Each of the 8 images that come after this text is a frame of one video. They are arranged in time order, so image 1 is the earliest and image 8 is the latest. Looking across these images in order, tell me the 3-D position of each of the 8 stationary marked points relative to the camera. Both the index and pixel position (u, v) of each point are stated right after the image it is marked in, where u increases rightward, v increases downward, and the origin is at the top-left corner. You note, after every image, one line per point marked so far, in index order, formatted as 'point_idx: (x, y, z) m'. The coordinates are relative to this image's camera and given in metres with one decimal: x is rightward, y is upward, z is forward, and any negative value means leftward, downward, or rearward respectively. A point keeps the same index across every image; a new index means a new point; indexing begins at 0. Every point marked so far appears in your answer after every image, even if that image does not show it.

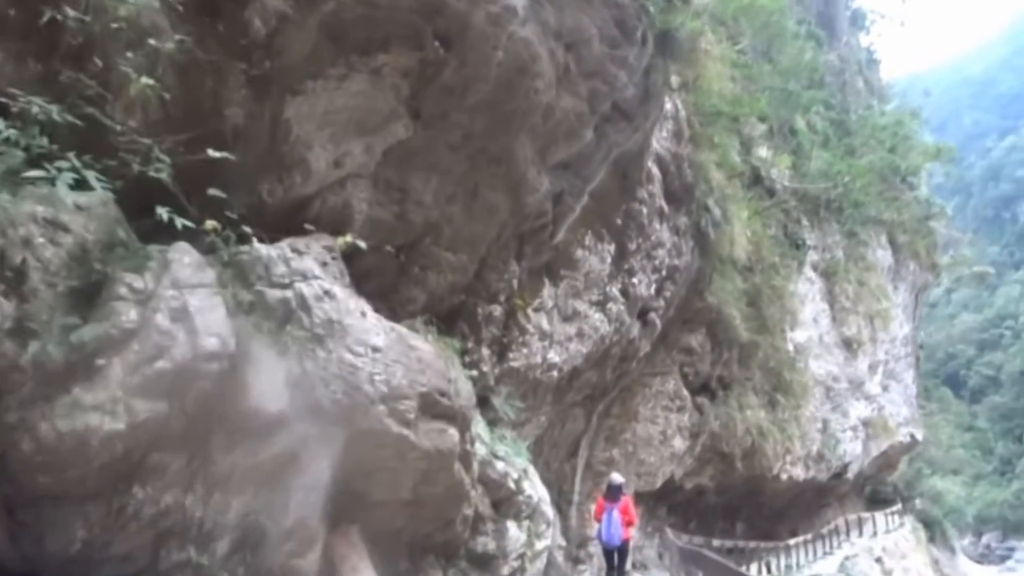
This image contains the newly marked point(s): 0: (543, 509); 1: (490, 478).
0: (+0.5, -3.4, +11.4) m
1: (-0.2, -2.6, +10.2) m
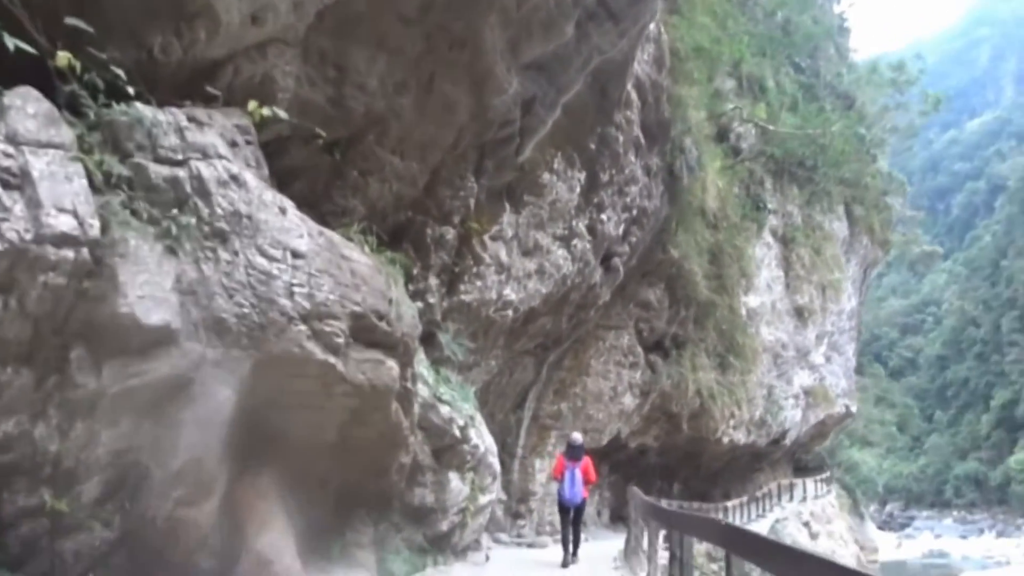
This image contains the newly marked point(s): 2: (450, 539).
0: (-0.3, -2.4, +10.2) m
1: (-0.9, -1.7, +8.9) m
2: (-0.8, -3.2, +9.6) m
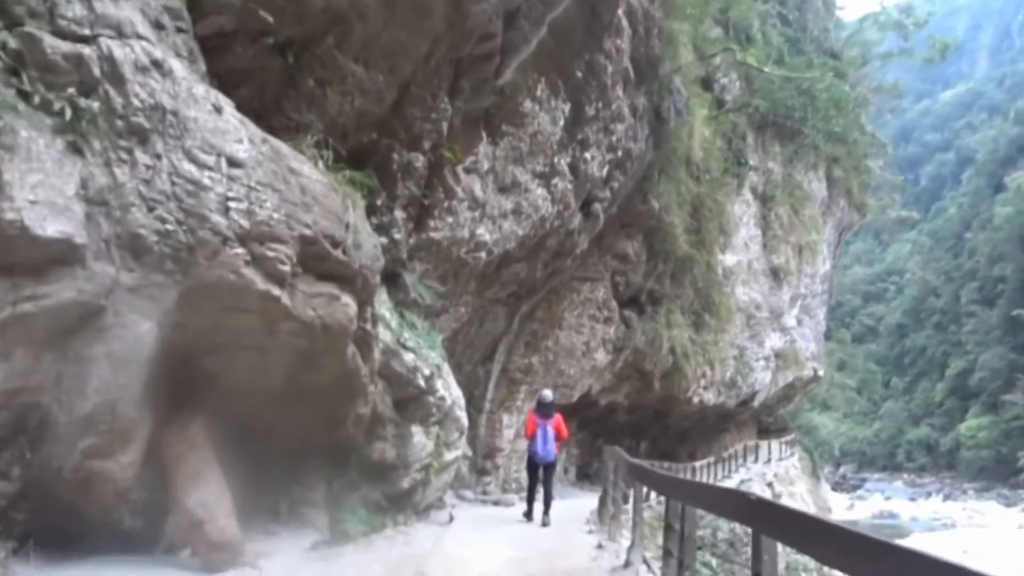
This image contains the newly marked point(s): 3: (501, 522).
0: (-0.7, -1.6, +9.4) m
1: (-1.2, -0.9, +8.1) m
2: (-1.2, -2.5, +8.9) m
3: (-0.1, -3.3, +10.7) m
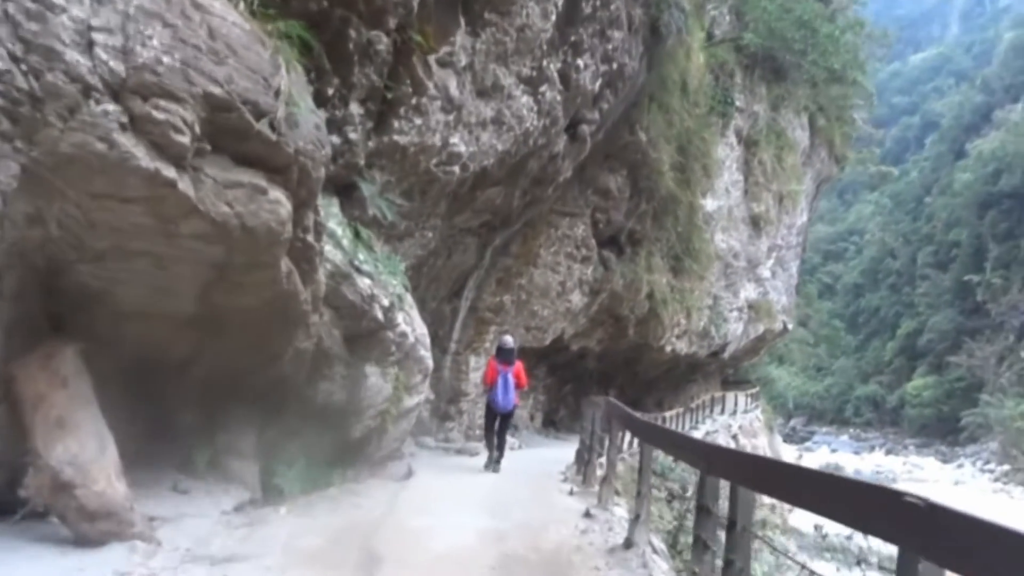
0: (-1.1, -0.7, +8.2) m
1: (-1.5, -0.2, +6.7) m
2: (-1.5, -1.6, +7.6) m
3: (-0.6, -2.4, +9.6) m
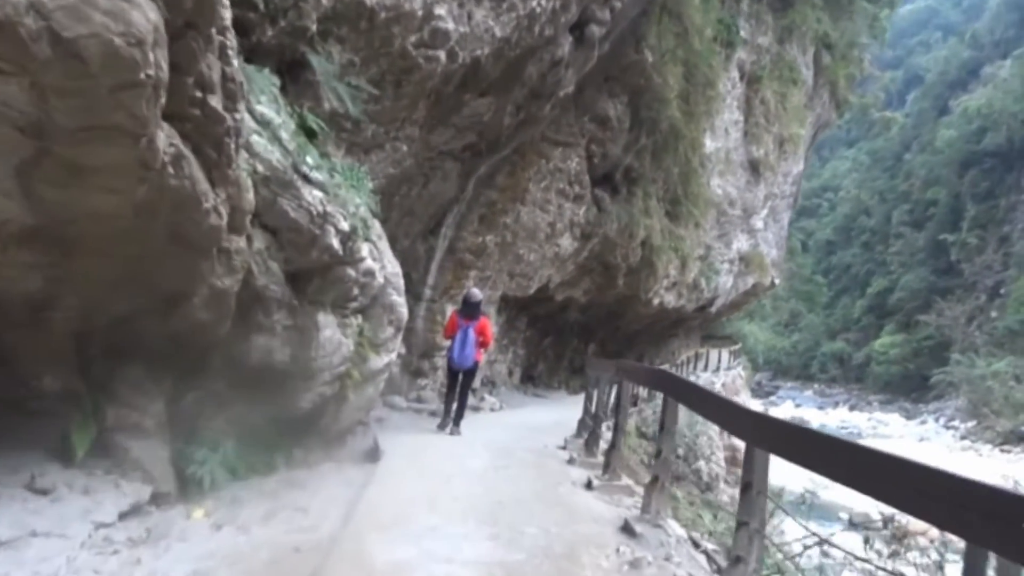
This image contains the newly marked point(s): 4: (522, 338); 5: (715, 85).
0: (-1.1, -0.1, +6.3) m
1: (-1.4, +0.4, +4.8) m
2: (-1.5, -1.0, +5.8) m
3: (-0.7, -1.7, +7.8) m
4: (+0.2, -1.2, +18.1) m
5: (+4.8, +4.8, +17.6) m
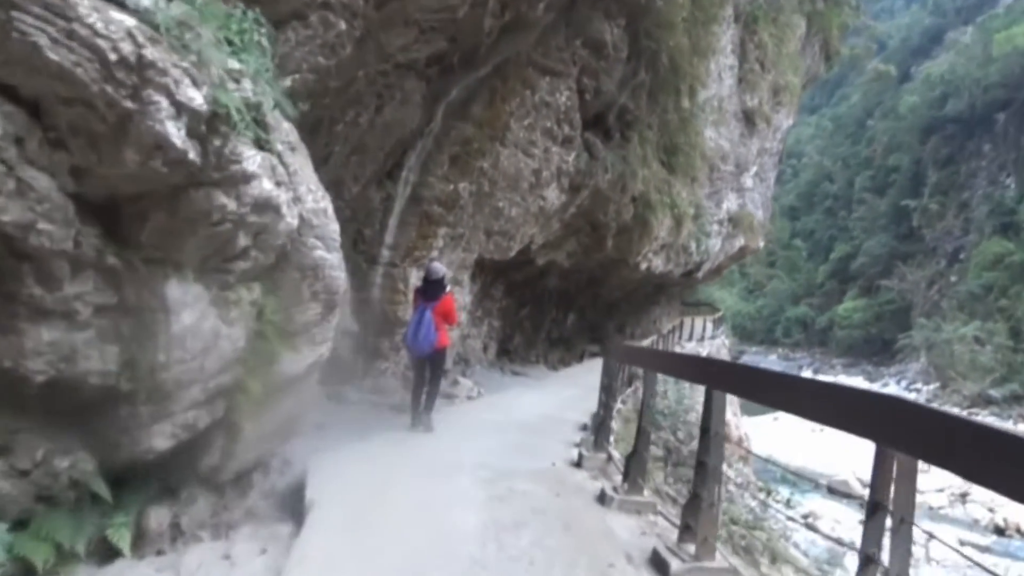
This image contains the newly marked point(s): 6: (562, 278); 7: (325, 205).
0: (-1.0, +0.1, +3.9) m
1: (-1.3, +0.6, +2.3) m
2: (-1.5, -0.8, +3.4) m
3: (-0.7, -1.4, +5.5) m
4: (-0.3, -0.5, +15.8) m
5: (+4.2, +5.6, +15.3) m
6: (+1.3, +0.2, +18.4) m
7: (-1.0, +0.4, +4.0) m
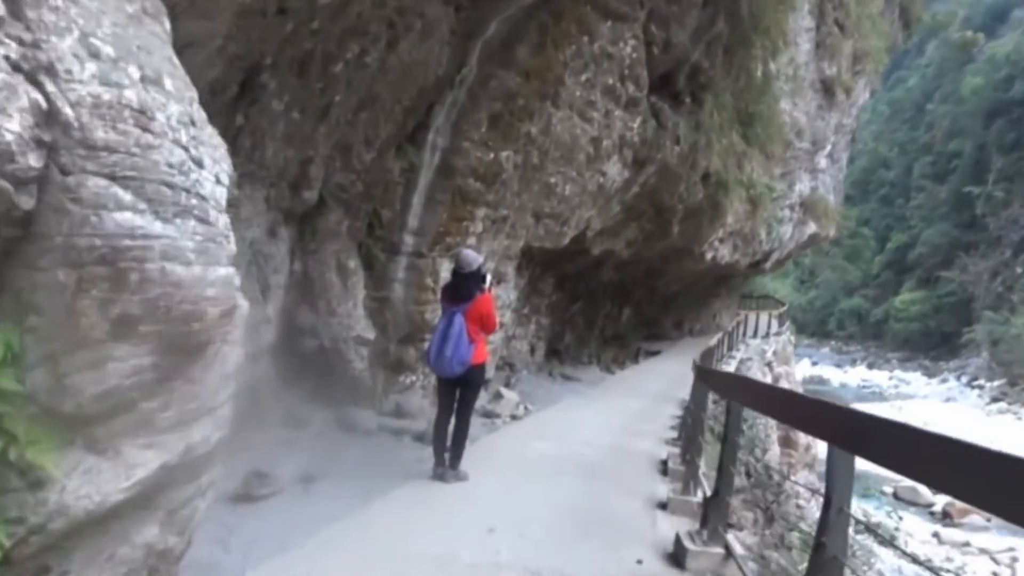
0: (-0.8, +0.1, +1.9) m
1: (-1.2, +0.5, +0.4) m
2: (-1.3, -0.8, +1.5) m
3: (-0.4, -1.4, +3.6) m
4: (+0.6, -0.3, +13.8) m
5: (+5.1, +5.7, +12.9) m
6: (+2.4, +0.4, +16.3) m
7: (-0.8, +0.4, +2.0) m
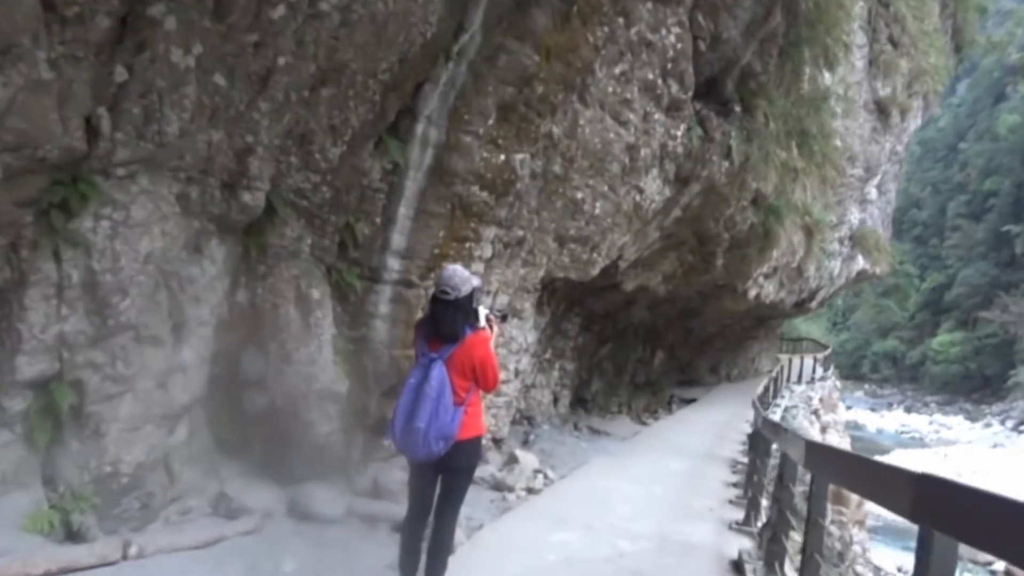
0: (-0.9, +0.1, +0.3) m
1: (-1.3, +0.6, -1.2) m
2: (-1.4, -0.8, -0.2) m
3: (-0.4, -1.4, +1.8) m
4: (+1.0, -1.0, +12.1) m
5: (+5.4, +5.1, +11.4) m
6: (+2.8, -0.4, +14.5) m
7: (-0.8, +0.4, +0.4) m
